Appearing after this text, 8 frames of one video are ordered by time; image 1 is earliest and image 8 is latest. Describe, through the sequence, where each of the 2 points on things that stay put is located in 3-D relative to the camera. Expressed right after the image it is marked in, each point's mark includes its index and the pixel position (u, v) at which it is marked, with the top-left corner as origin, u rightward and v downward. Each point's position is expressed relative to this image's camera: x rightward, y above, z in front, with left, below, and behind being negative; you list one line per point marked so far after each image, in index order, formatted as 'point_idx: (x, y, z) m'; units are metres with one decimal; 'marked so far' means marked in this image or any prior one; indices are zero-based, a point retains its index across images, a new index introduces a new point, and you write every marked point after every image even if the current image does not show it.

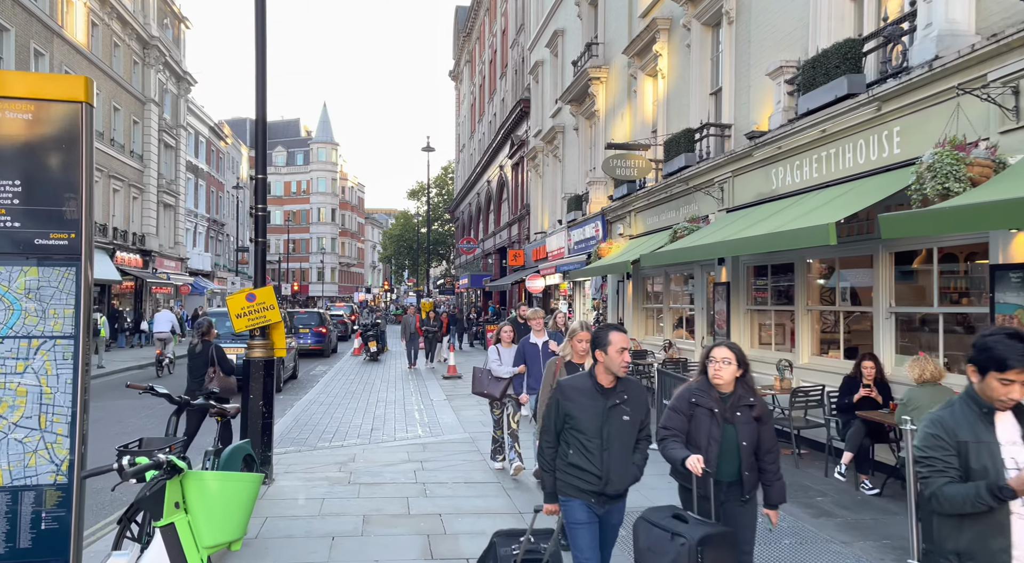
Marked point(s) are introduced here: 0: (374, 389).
0: (-3.0, -2.4, +15.9) m
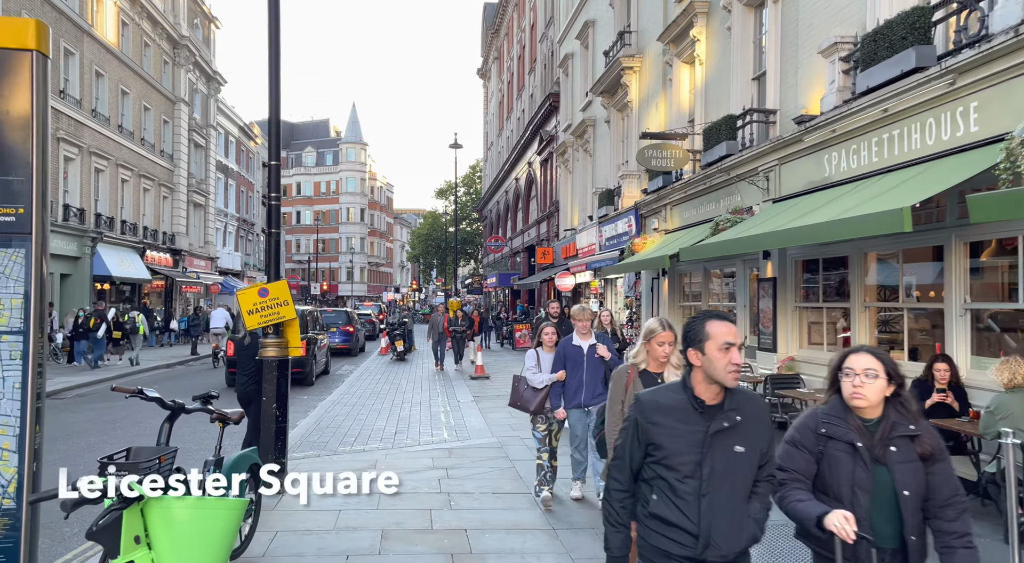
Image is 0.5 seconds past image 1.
0: (-2.4, -2.3, +15.4) m
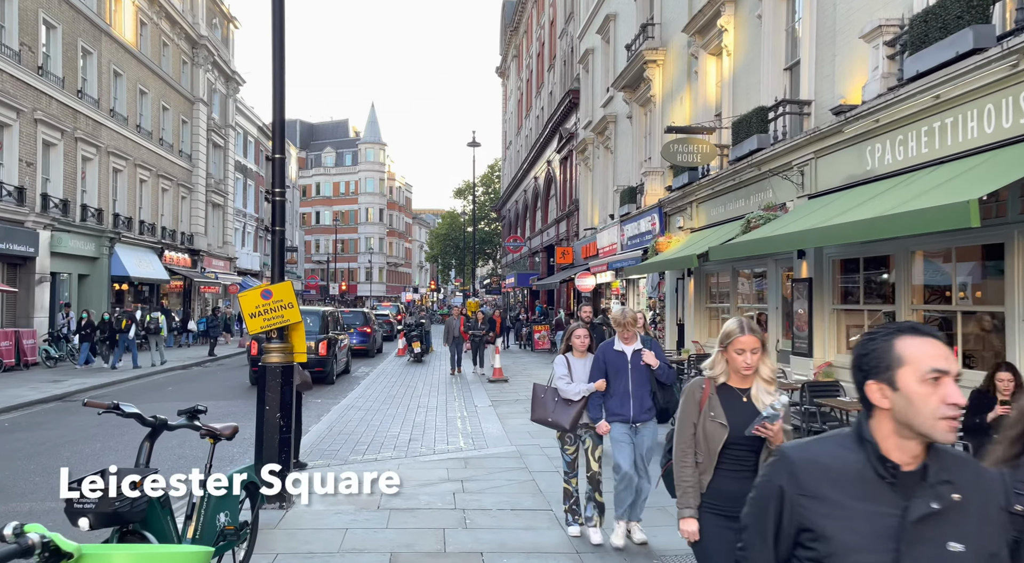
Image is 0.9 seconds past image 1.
0: (-2.0, -2.3, +15.0) m
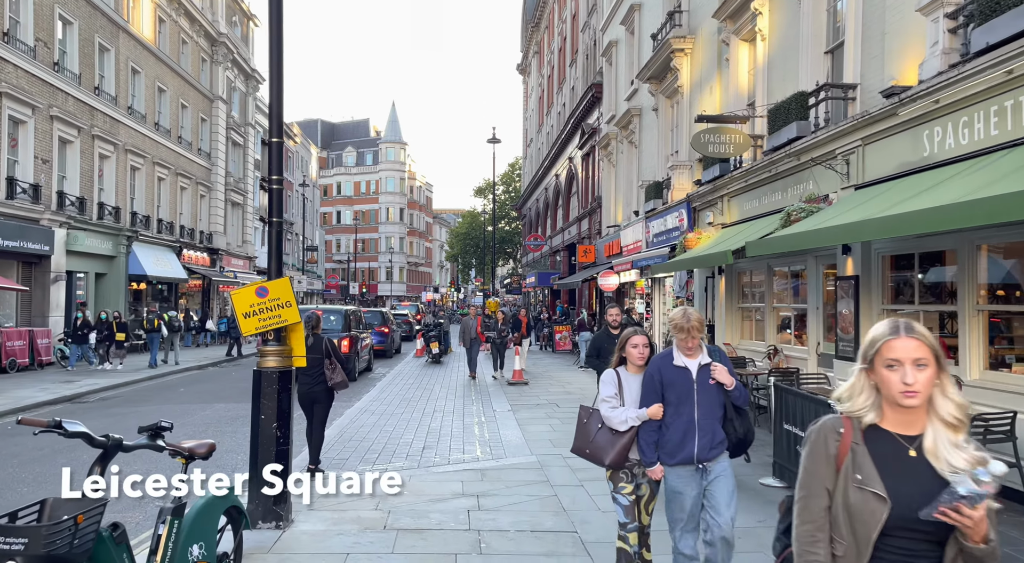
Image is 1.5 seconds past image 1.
0: (-1.6, -2.3, +14.4) m
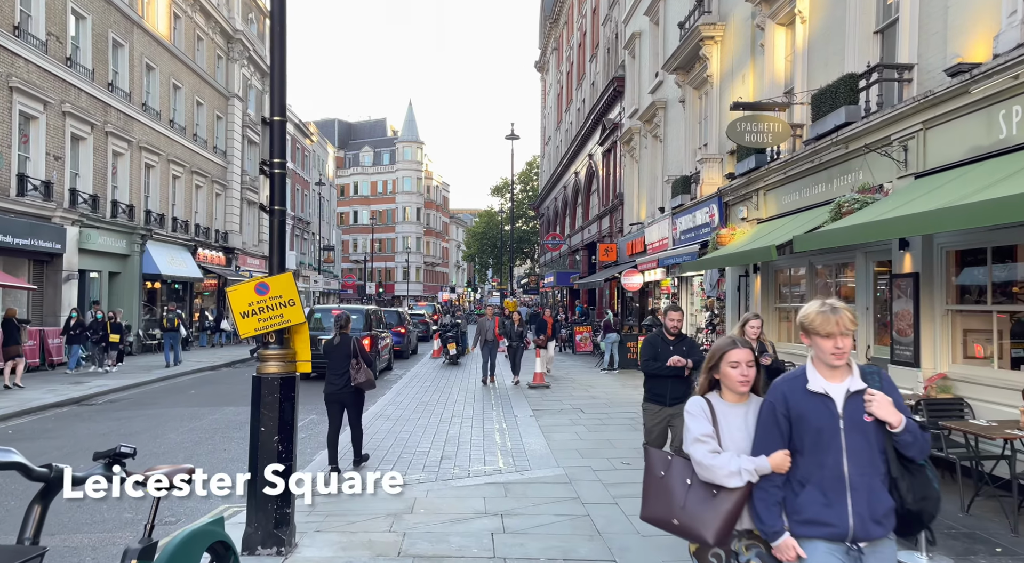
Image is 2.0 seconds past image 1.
0: (-1.2, -2.3, +13.8) m
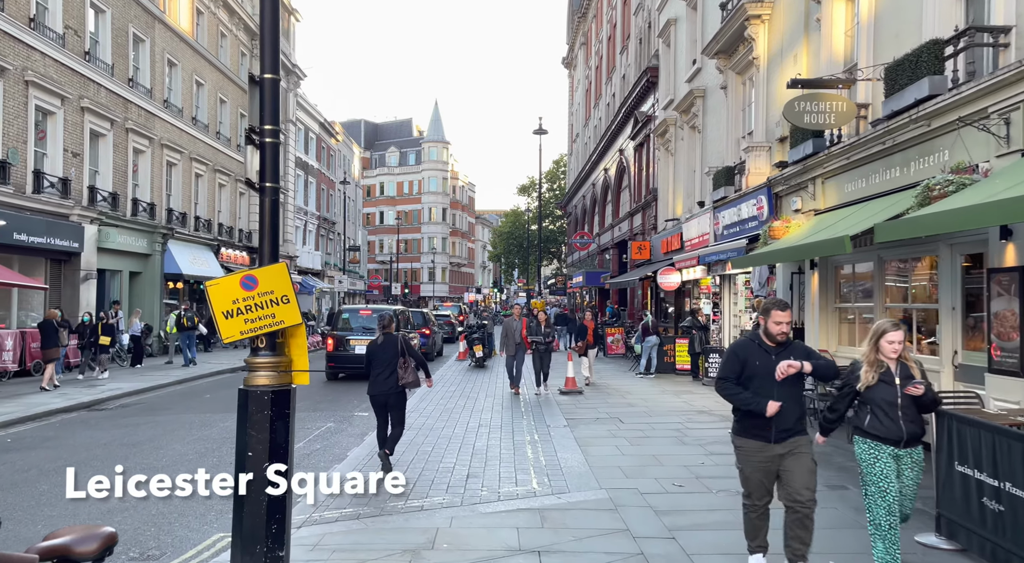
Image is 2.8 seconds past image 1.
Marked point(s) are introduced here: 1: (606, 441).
0: (-0.6, -2.2, +12.8) m
1: (+1.3, -2.1, +9.8) m
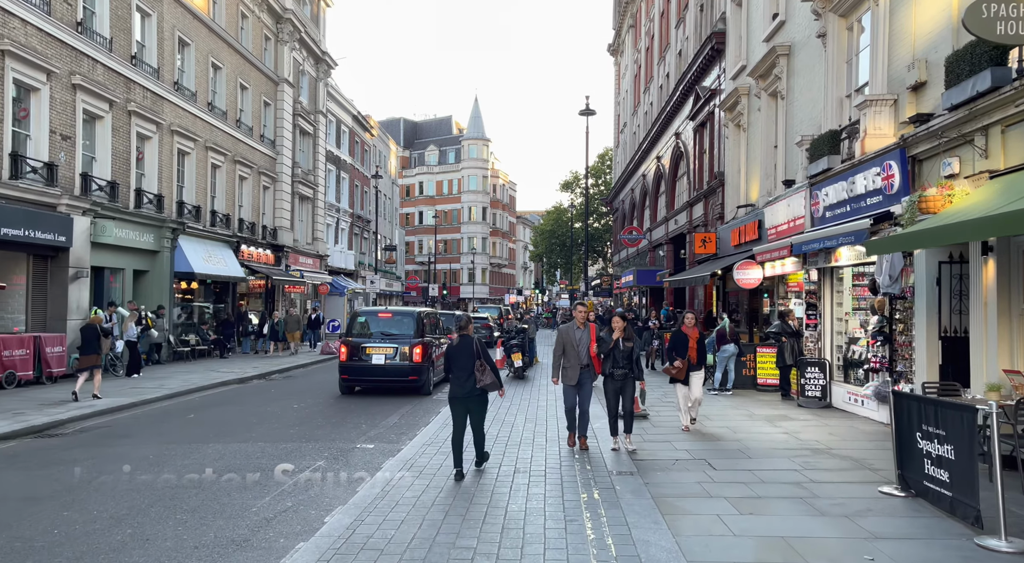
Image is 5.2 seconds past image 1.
0: (0.0, -2.2, +9.8) m
1: (+1.7, -2.0, +6.7) m
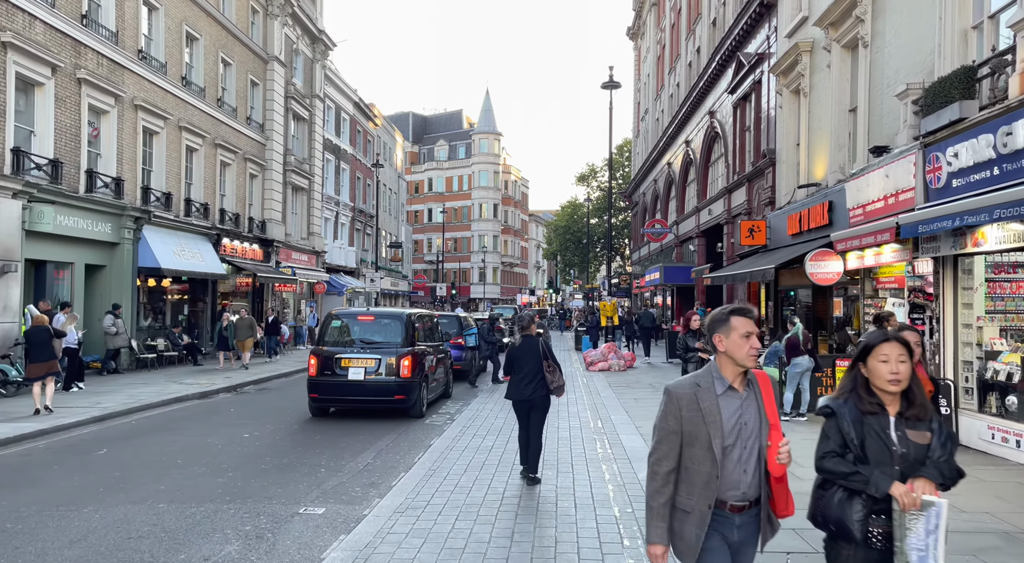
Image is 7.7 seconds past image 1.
0: (+0.1, -2.1, +6.5) m
1: (+1.8, -2.0, +3.4) m
